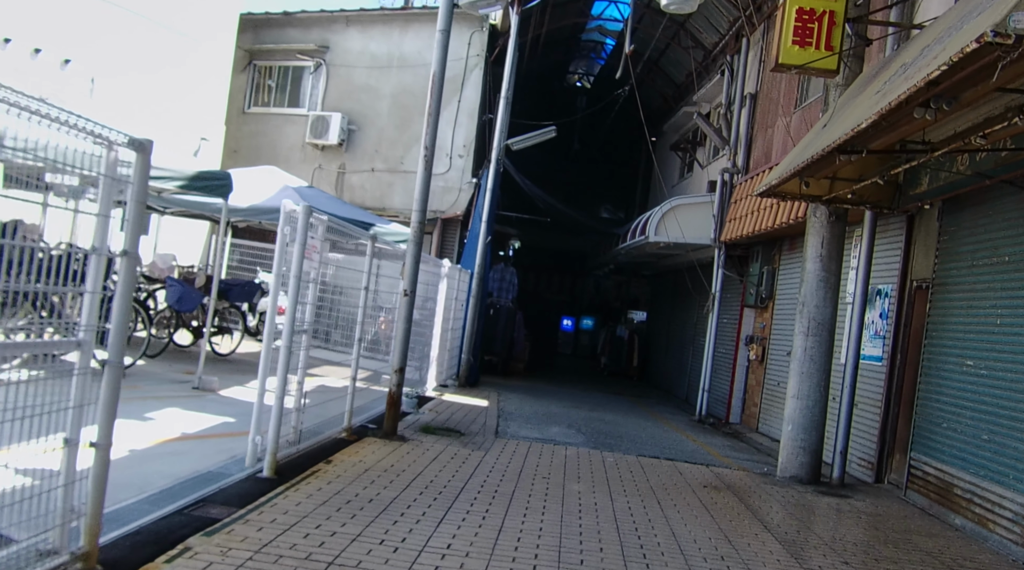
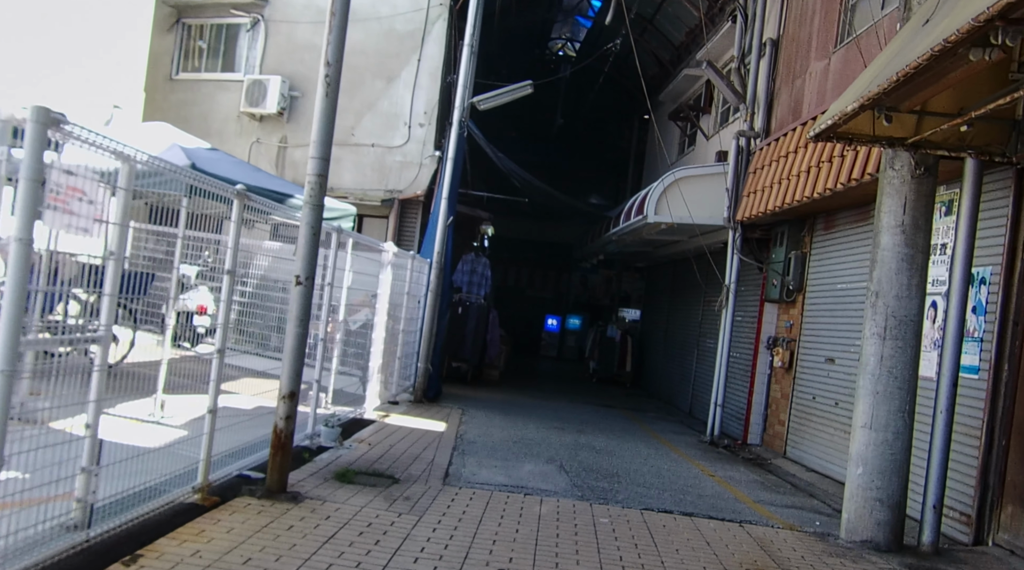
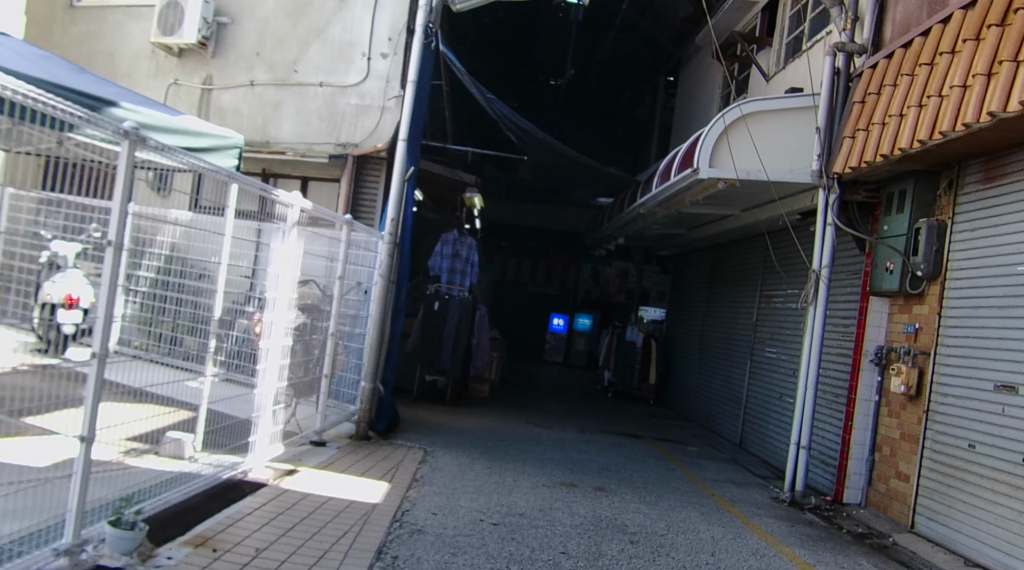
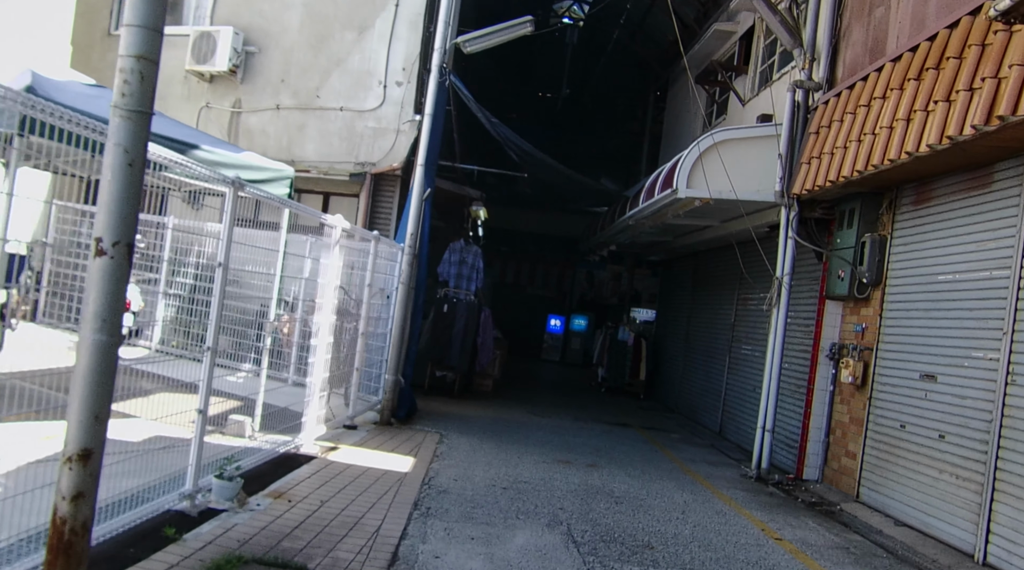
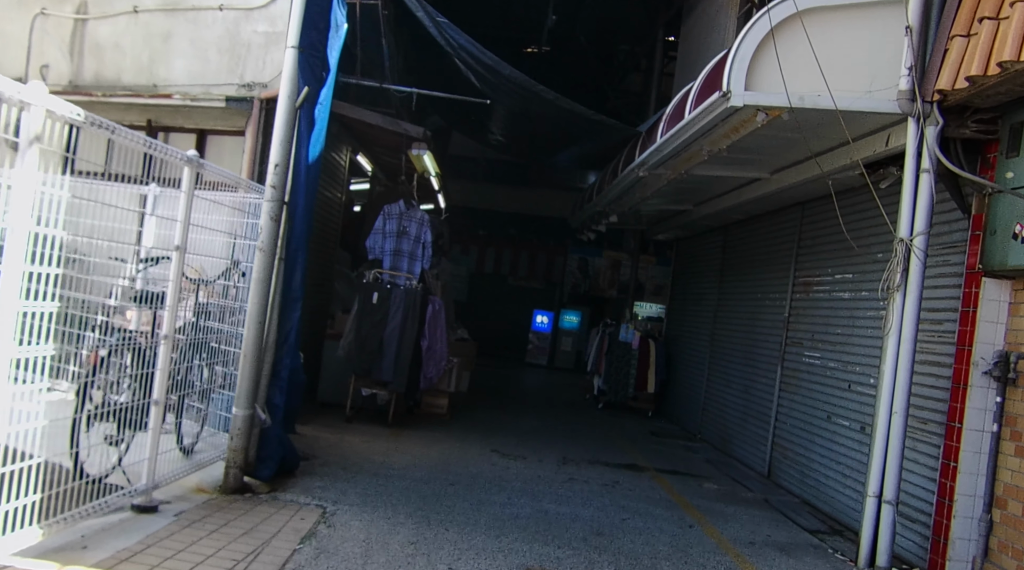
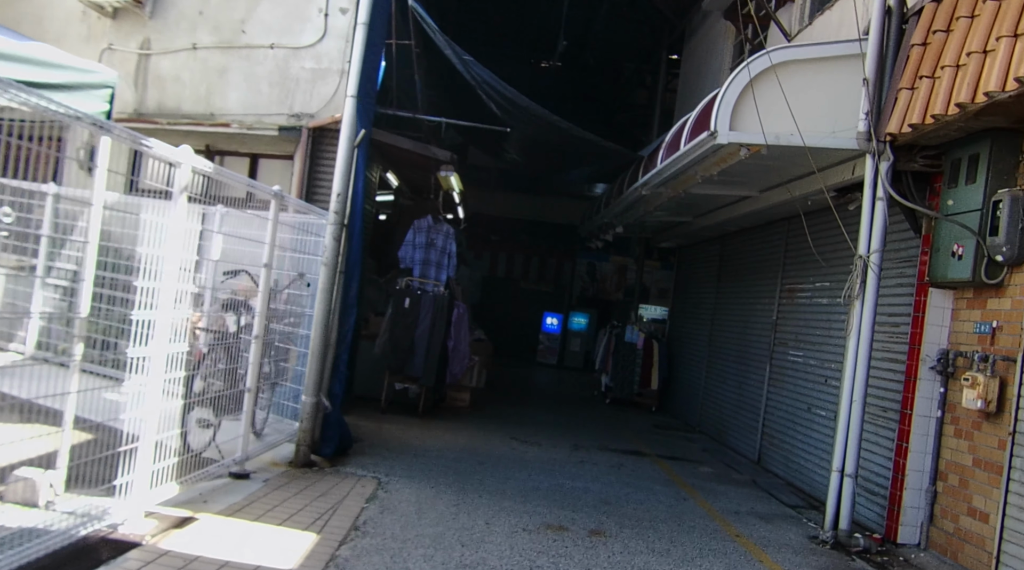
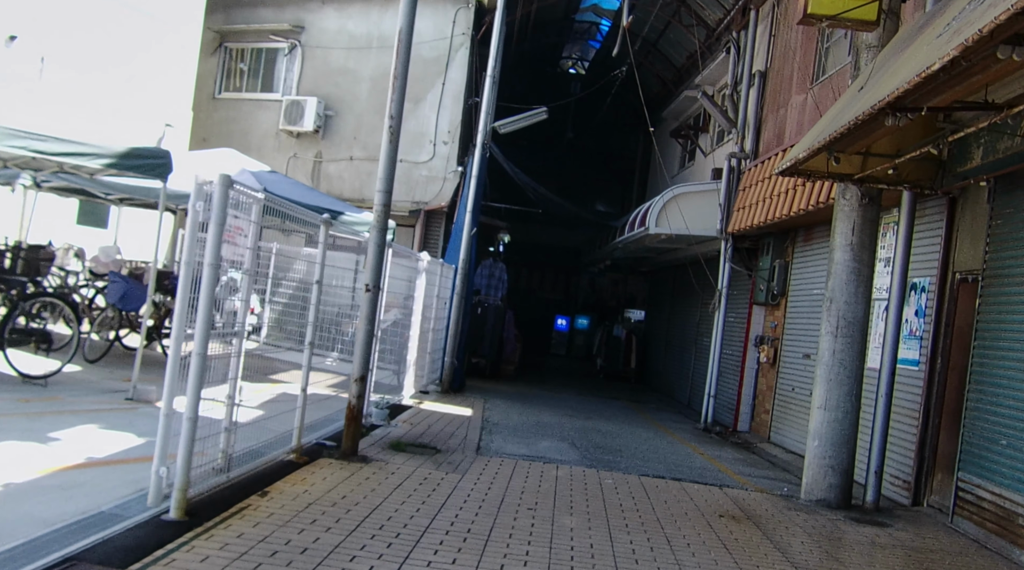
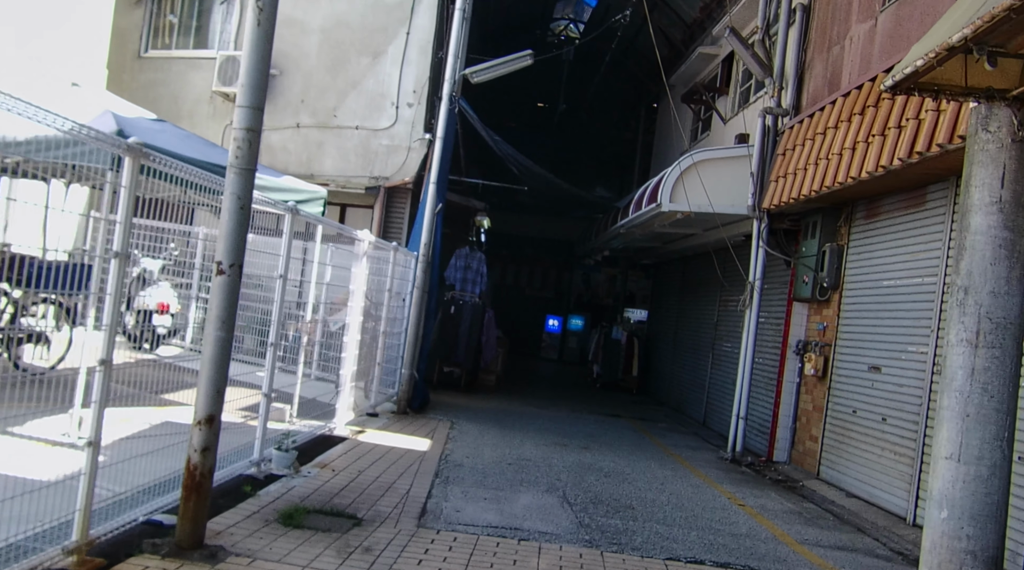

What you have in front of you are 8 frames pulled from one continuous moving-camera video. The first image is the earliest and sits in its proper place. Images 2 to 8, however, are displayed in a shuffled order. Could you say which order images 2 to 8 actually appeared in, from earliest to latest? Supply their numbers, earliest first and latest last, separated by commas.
7, 2, 8, 4, 3, 6, 5
